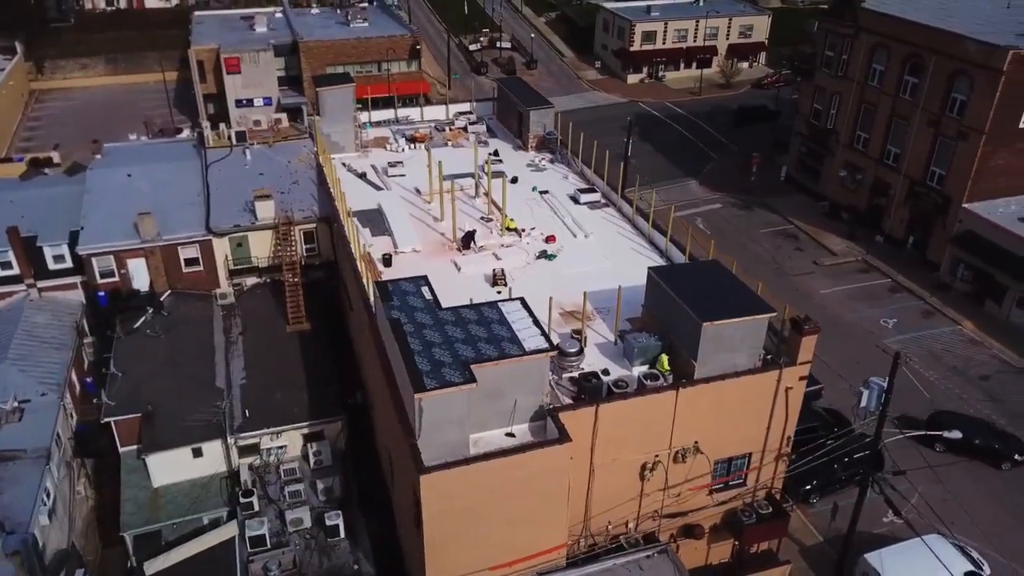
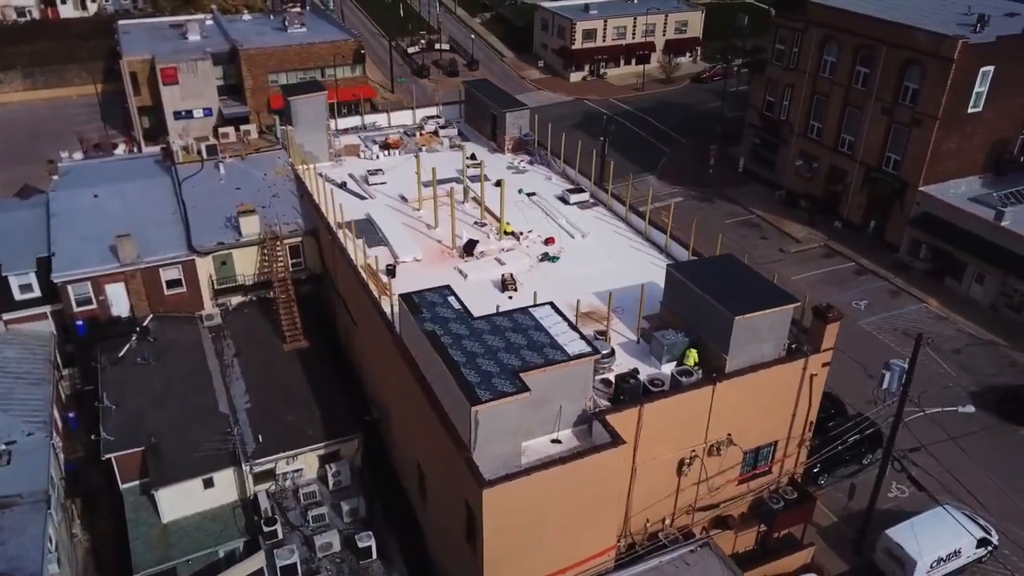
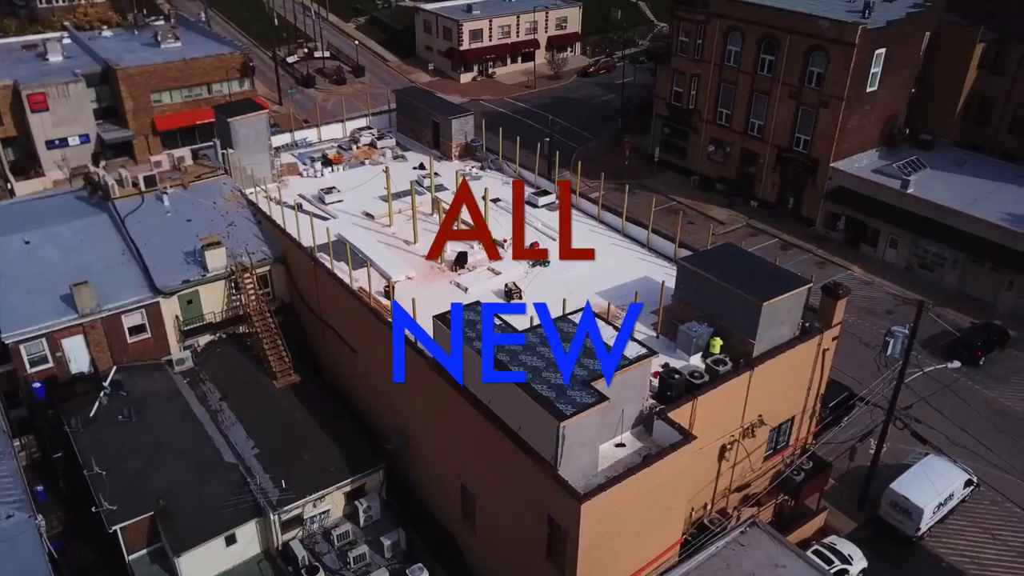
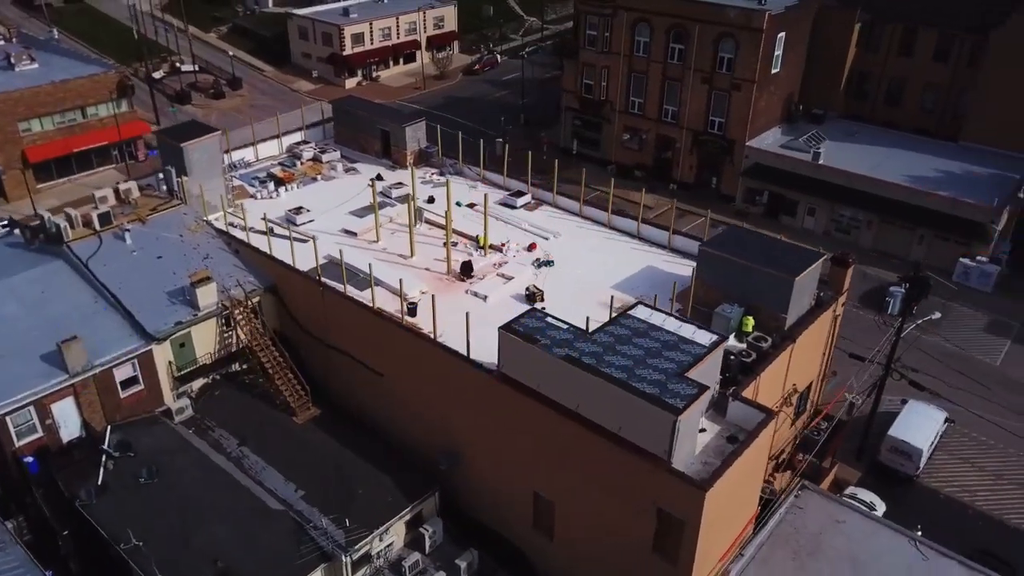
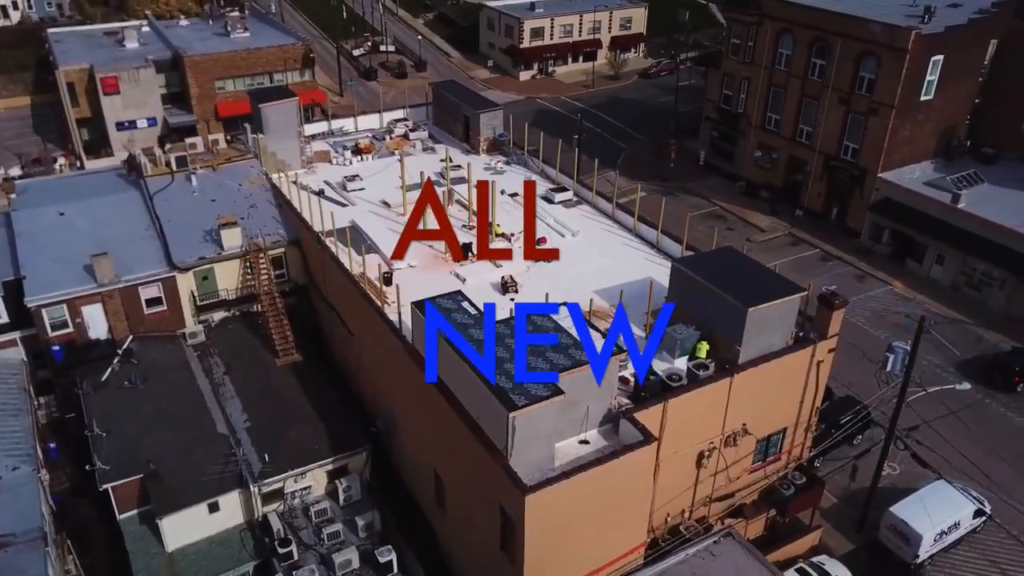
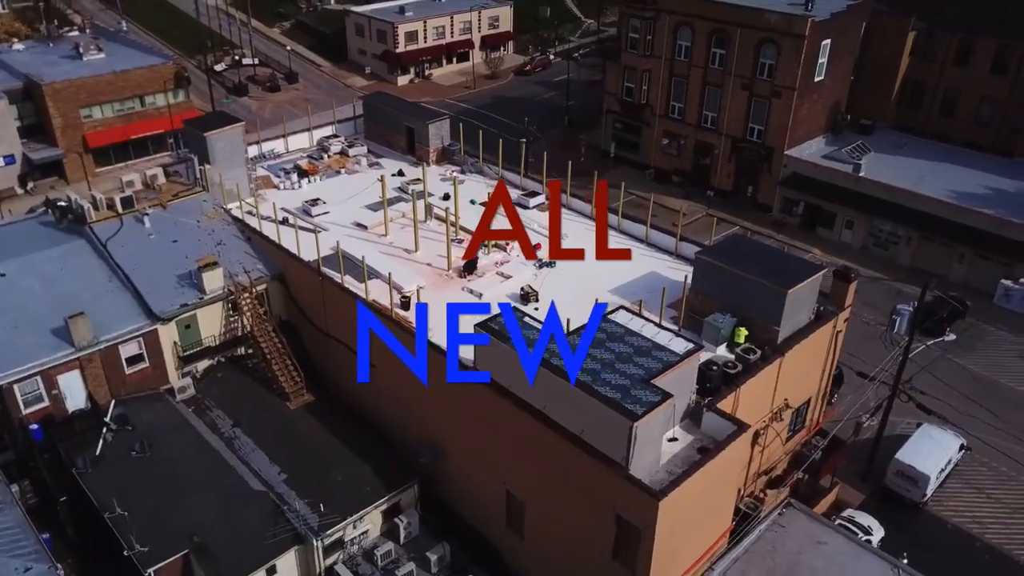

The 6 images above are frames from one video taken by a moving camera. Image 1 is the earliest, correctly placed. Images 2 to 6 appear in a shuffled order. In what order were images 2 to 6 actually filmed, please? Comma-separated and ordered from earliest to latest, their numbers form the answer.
2, 5, 3, 6, 4
